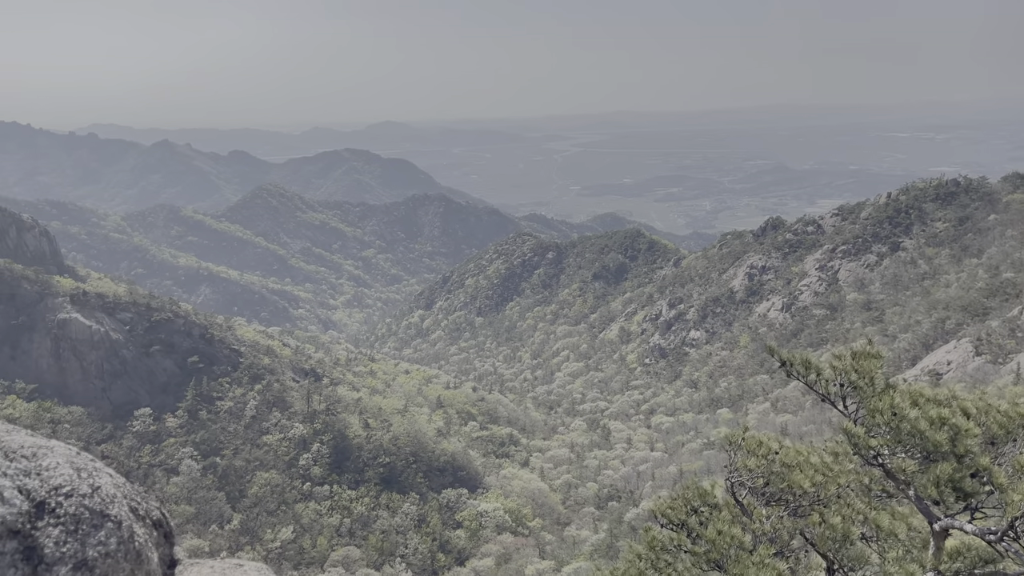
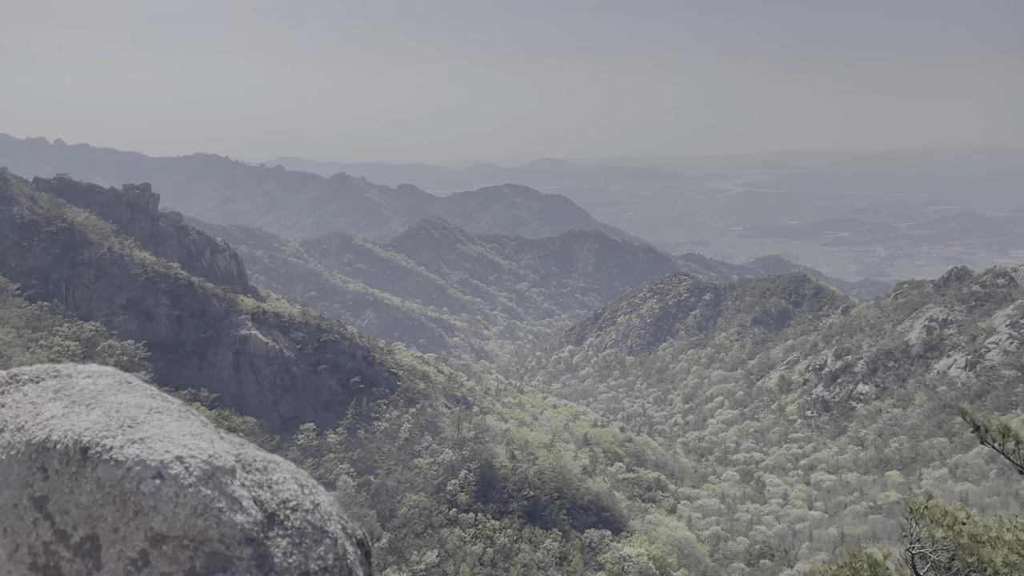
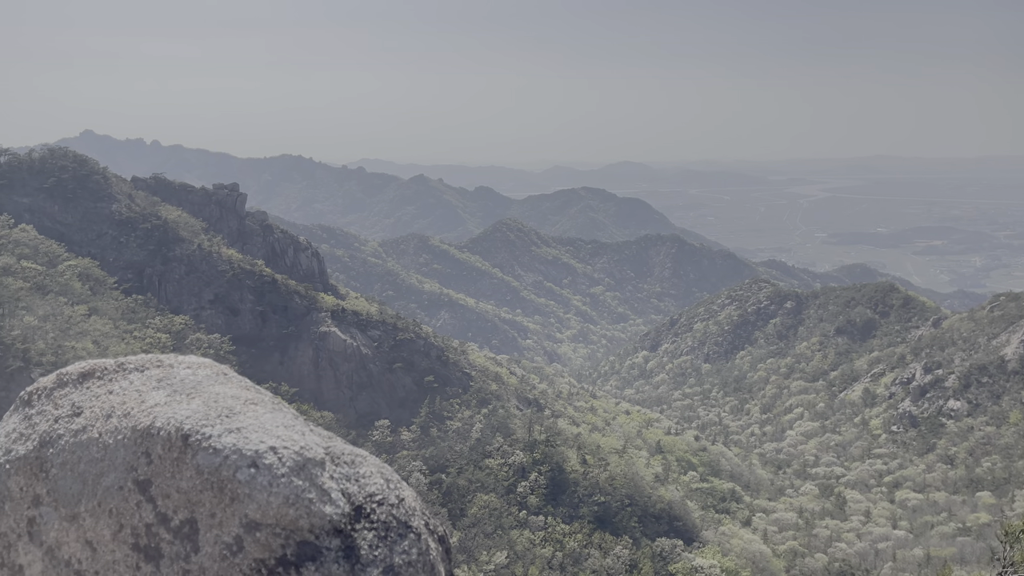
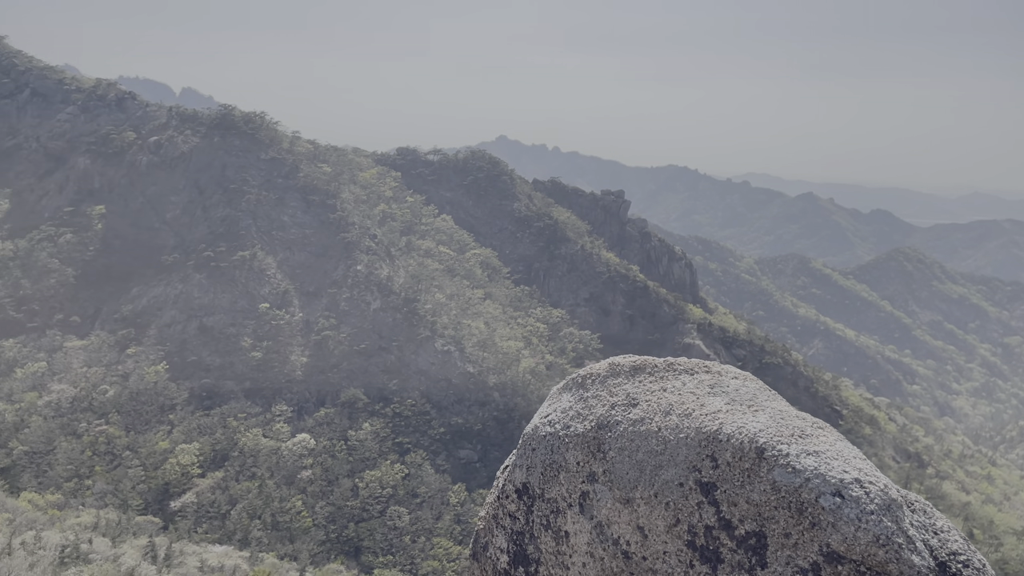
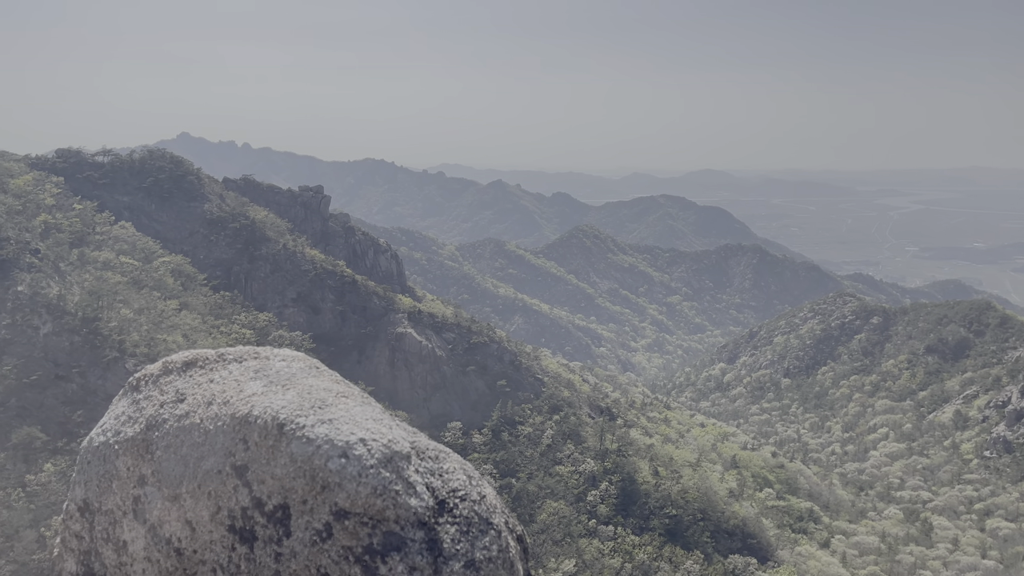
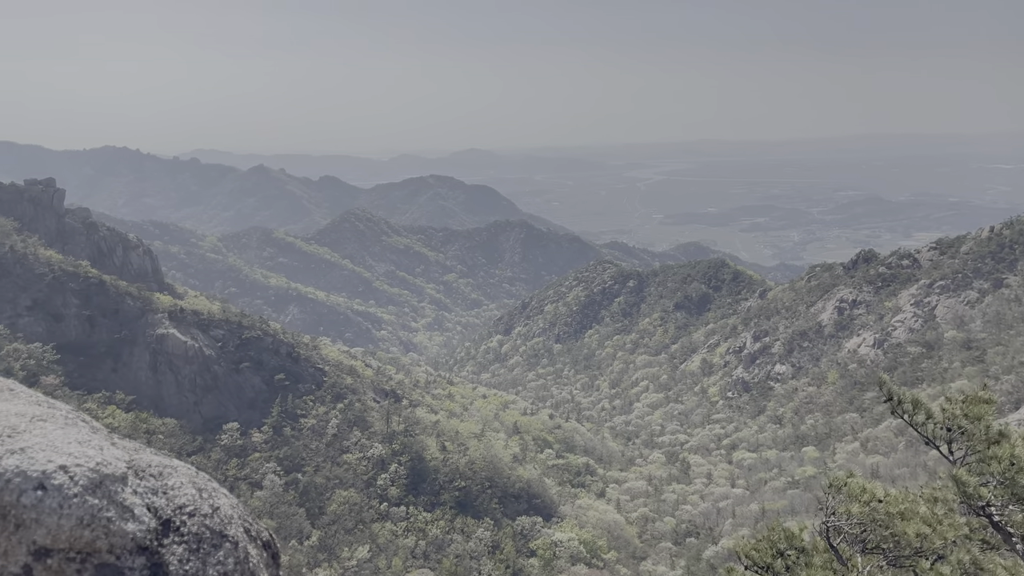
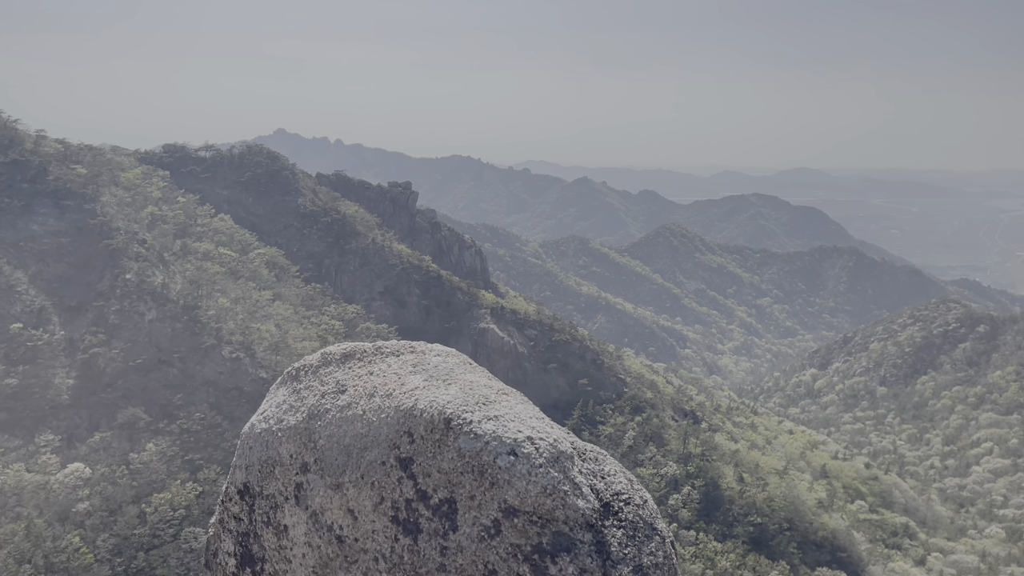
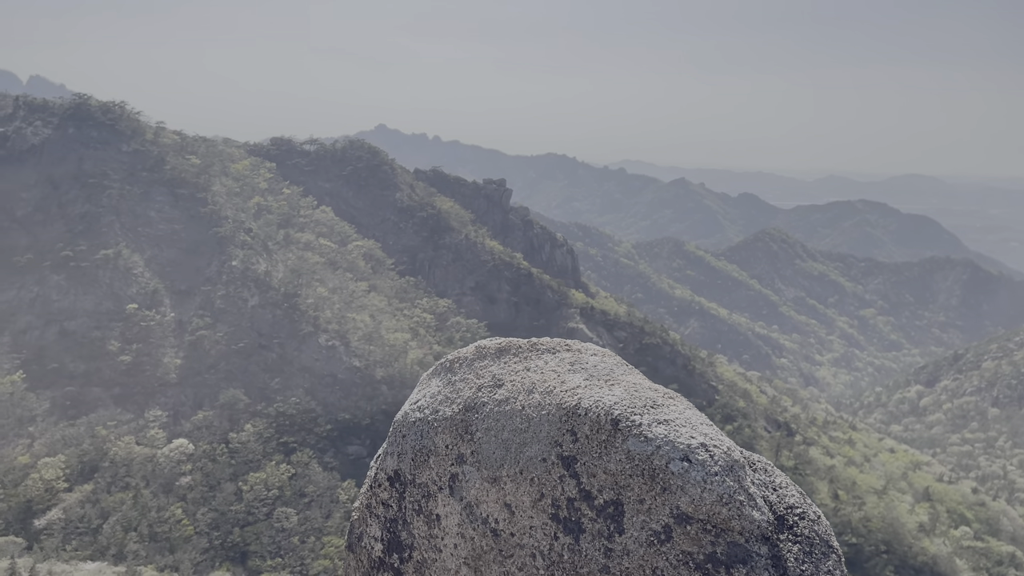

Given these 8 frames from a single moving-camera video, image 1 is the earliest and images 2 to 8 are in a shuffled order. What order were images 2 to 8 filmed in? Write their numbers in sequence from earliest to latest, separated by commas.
6, 2, 3, 5, 7, 8, 4
